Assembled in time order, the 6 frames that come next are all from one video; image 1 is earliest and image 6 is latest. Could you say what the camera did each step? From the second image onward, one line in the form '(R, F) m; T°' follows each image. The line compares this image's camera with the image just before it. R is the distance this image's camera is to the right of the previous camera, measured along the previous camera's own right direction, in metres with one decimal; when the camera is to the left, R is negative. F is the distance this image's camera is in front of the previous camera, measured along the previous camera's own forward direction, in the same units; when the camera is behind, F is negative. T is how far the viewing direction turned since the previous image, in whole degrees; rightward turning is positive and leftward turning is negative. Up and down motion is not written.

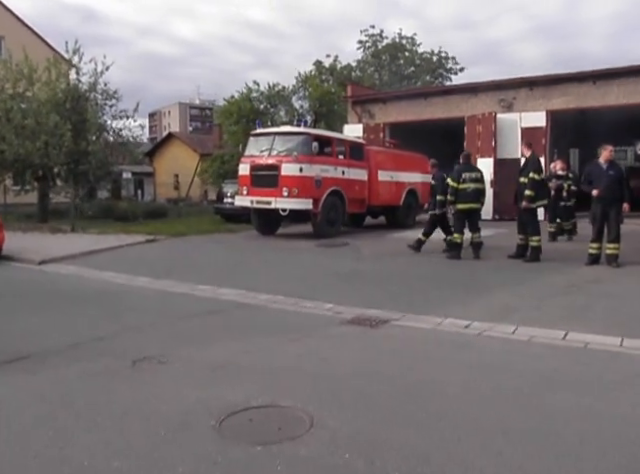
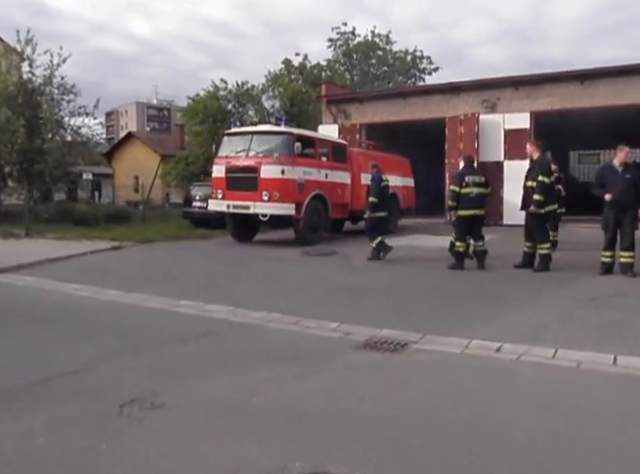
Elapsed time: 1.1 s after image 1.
(-0.6, +1.0) m; +4°
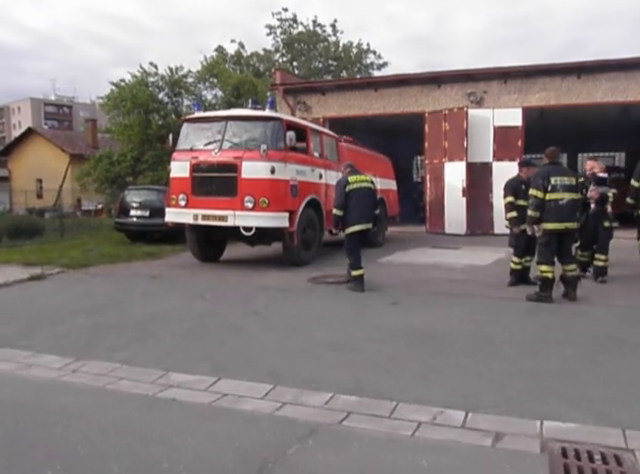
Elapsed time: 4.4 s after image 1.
(-1.6, +3.2) m; +9°
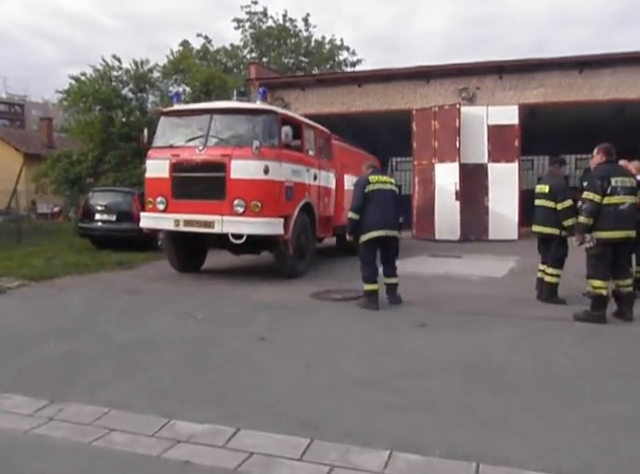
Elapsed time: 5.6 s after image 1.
(-0.7, +1.1) m; +4°
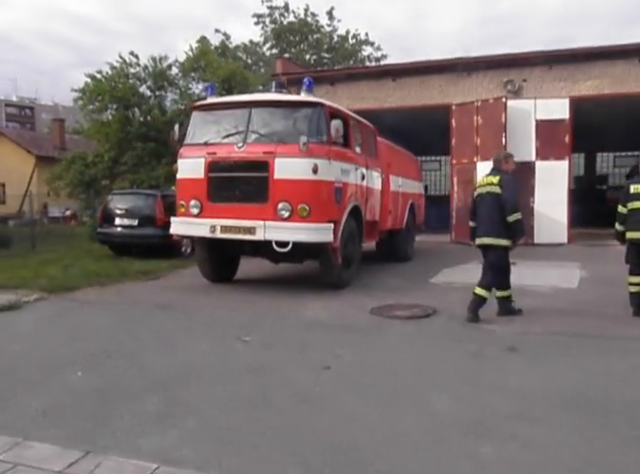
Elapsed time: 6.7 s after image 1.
(-0.6, +1.0) m; -1°
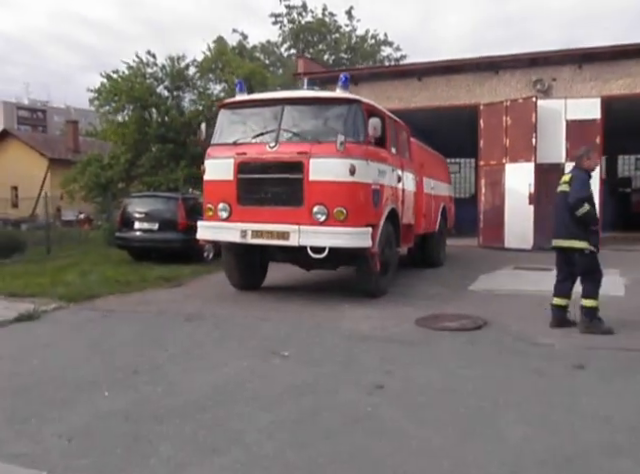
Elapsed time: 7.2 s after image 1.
(-0.4, +0.5) m; -1°
